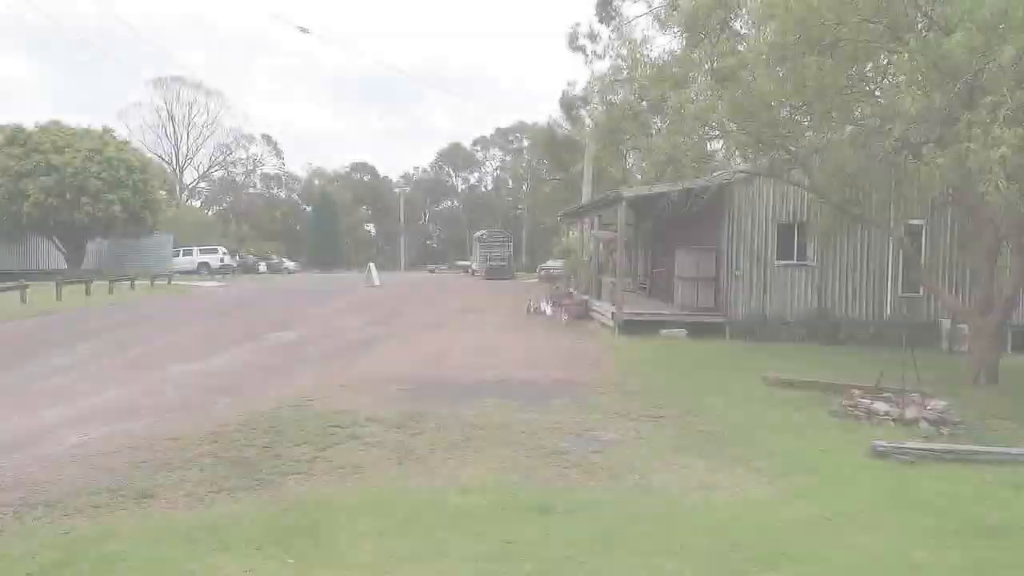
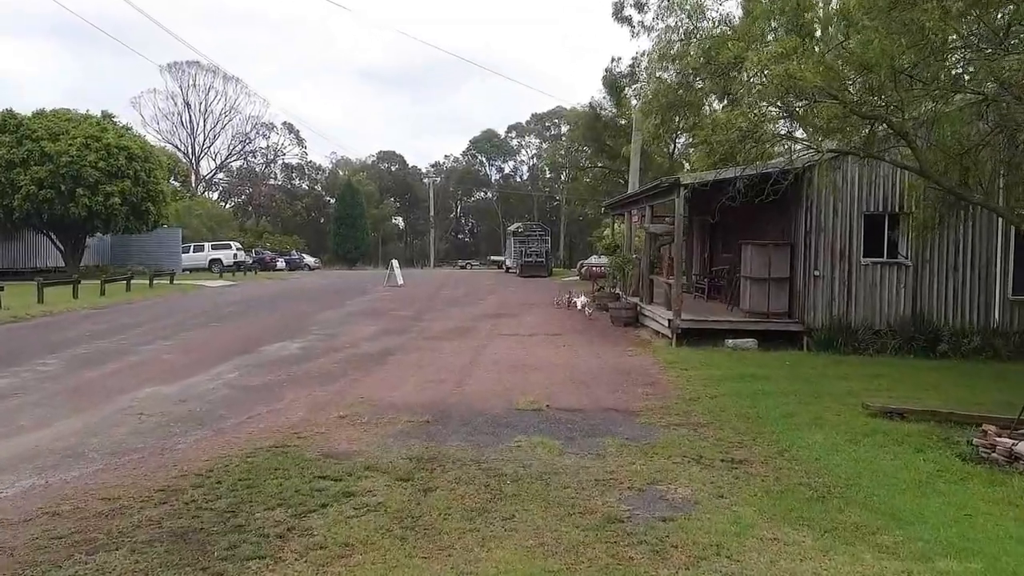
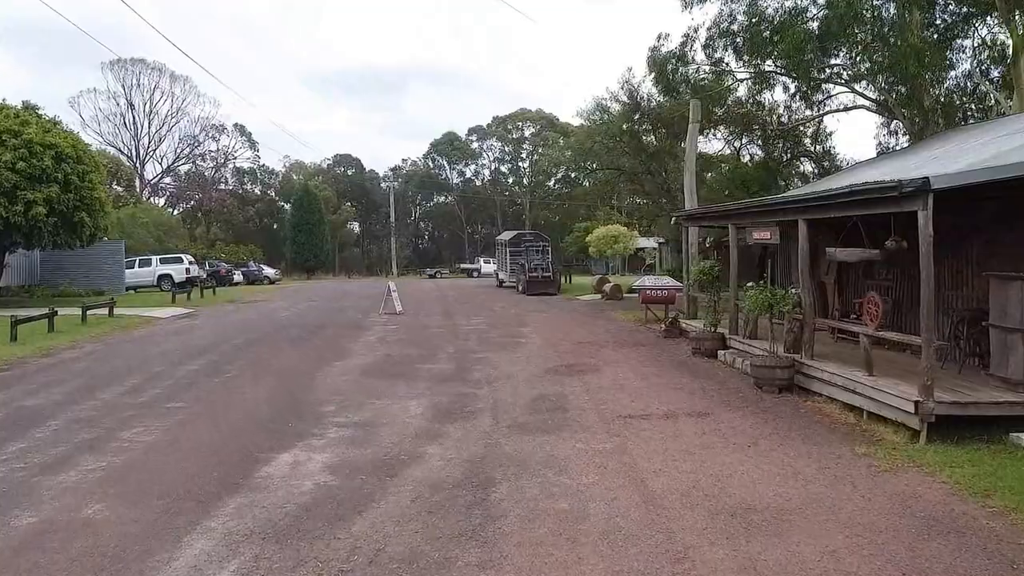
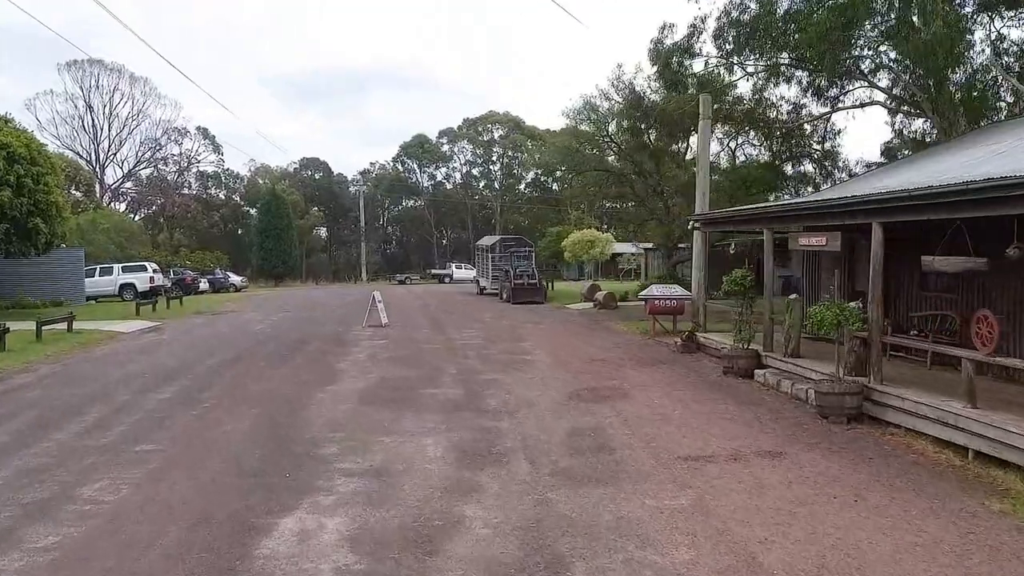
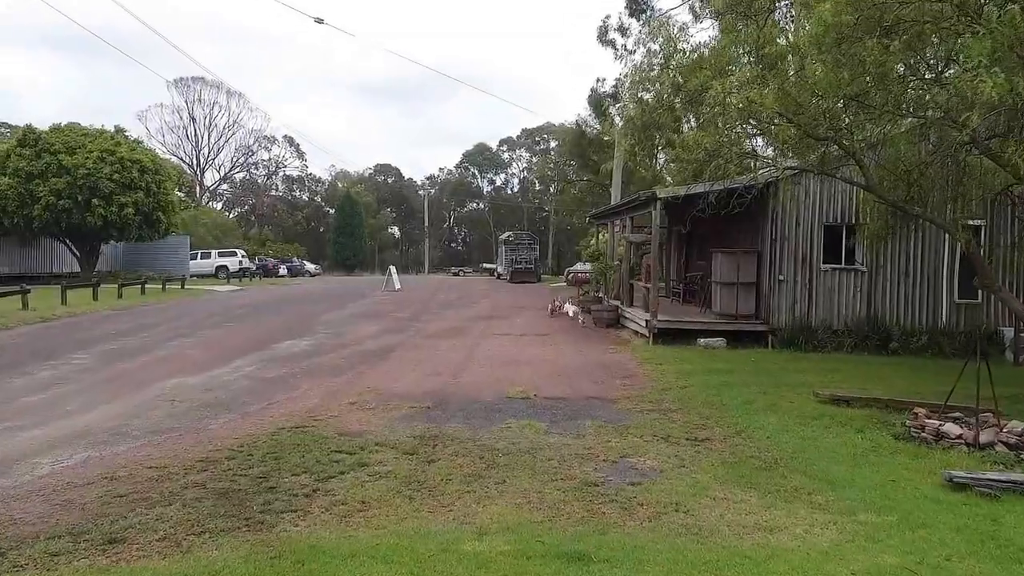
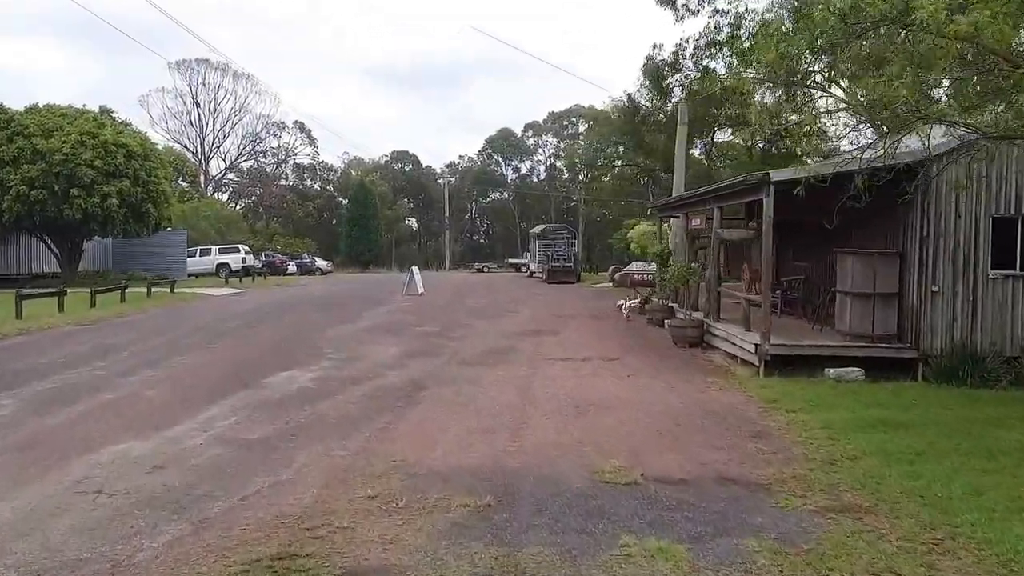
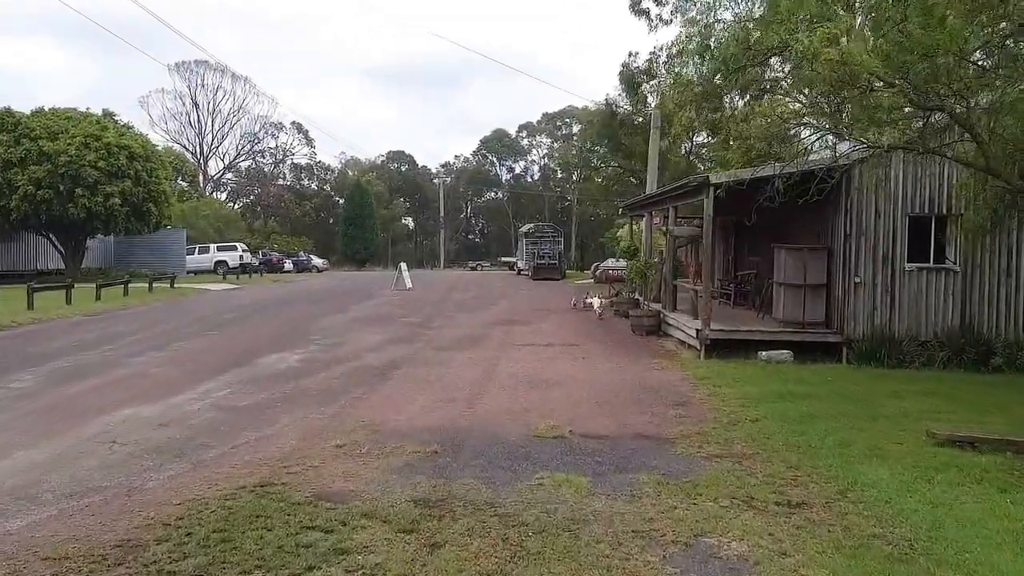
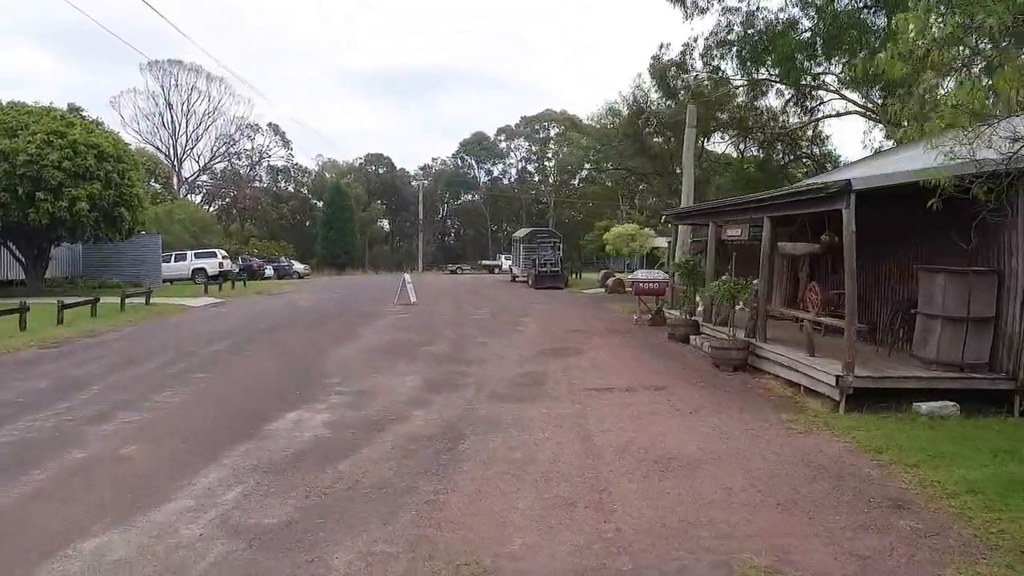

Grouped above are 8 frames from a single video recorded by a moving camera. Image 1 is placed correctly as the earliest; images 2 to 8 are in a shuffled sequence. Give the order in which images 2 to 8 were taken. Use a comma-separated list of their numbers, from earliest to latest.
5, 2, 7, 6, 8, 3, 4
